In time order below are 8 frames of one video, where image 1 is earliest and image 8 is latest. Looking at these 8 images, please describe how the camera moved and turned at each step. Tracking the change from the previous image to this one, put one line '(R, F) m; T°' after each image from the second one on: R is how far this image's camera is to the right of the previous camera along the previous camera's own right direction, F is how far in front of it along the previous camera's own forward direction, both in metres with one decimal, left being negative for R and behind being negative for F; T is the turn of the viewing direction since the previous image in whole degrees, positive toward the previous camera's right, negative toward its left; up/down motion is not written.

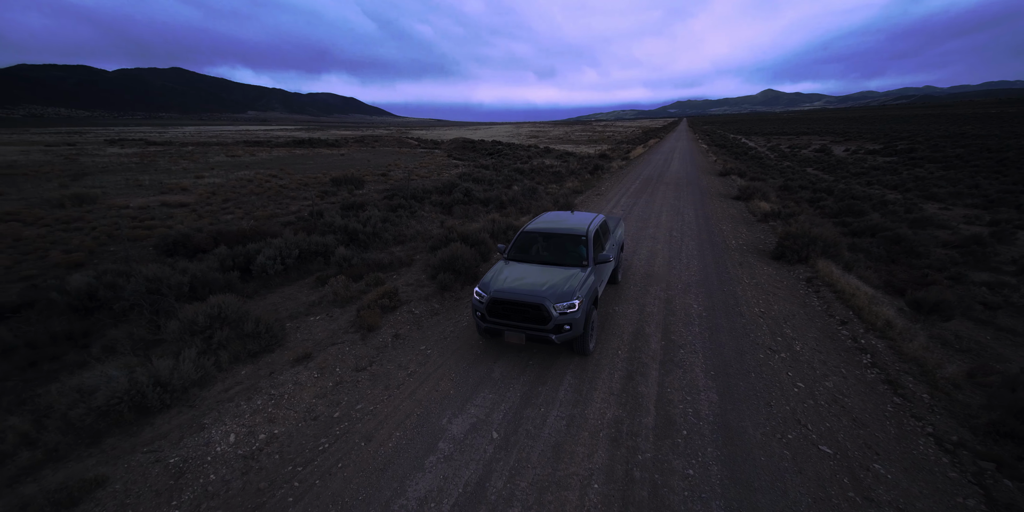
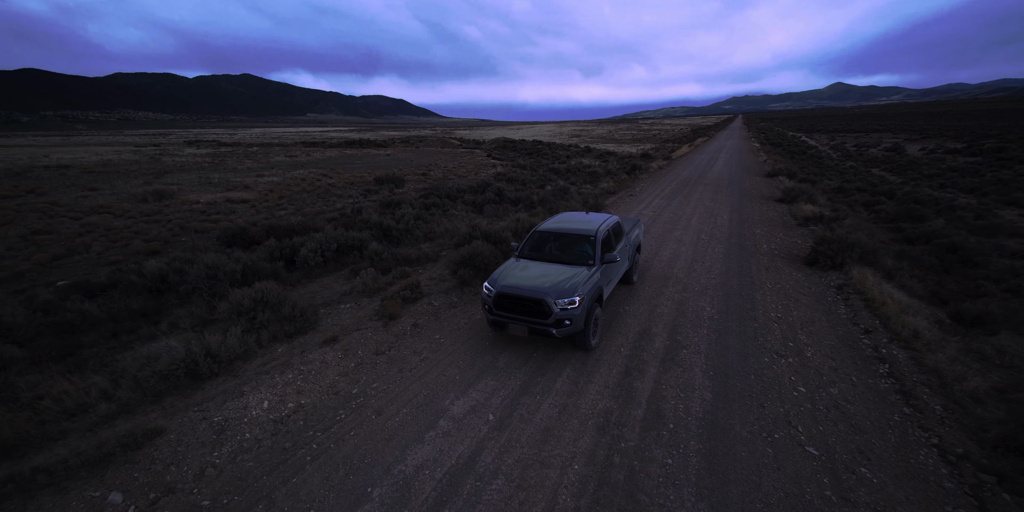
(+0.5, -0.3) m; -6°
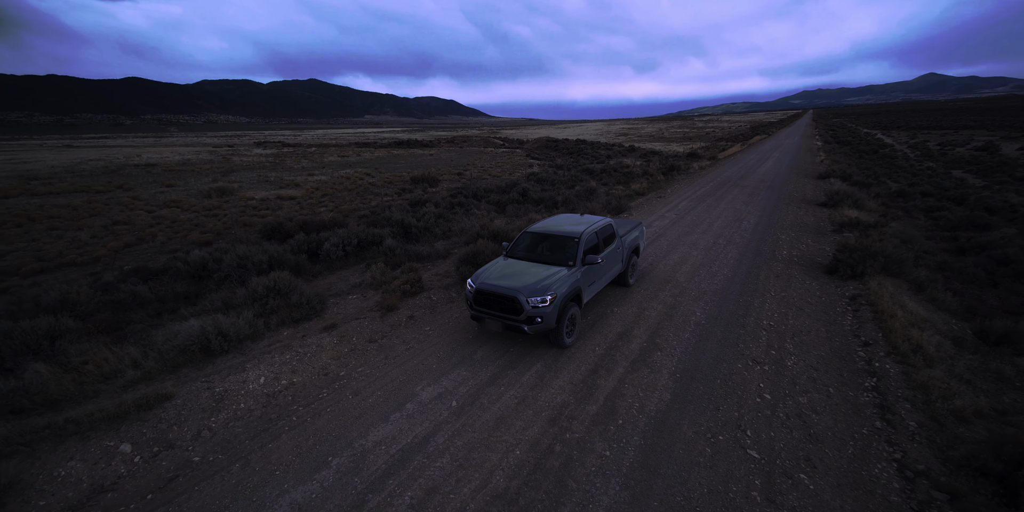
(+1.0, -0.3) m; -6°
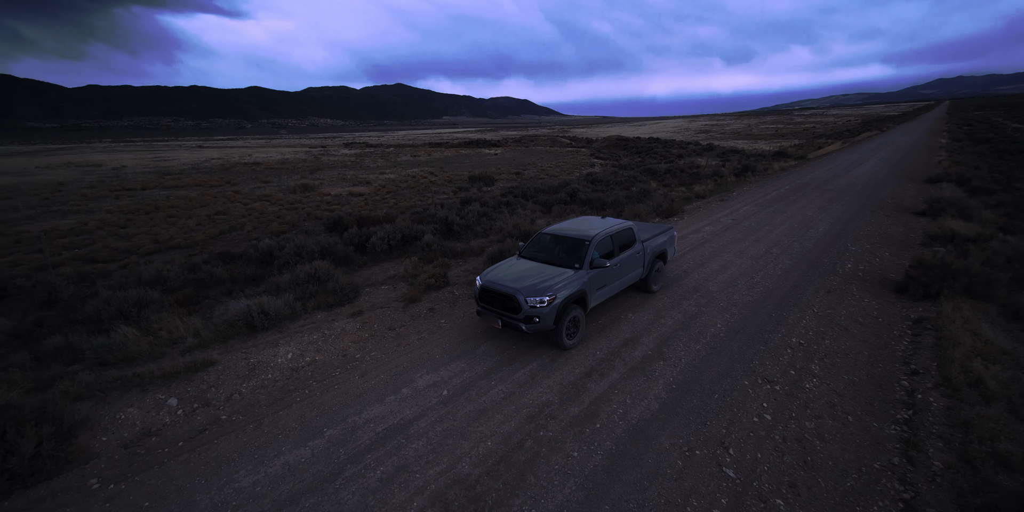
(+0.9, -0.1) m; -9°
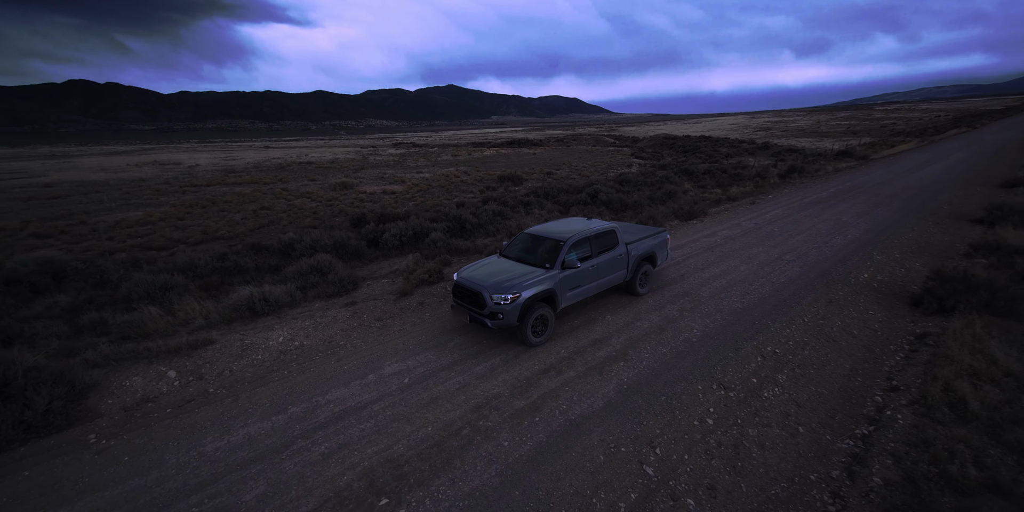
(+1.1, -0.2) m; -6°
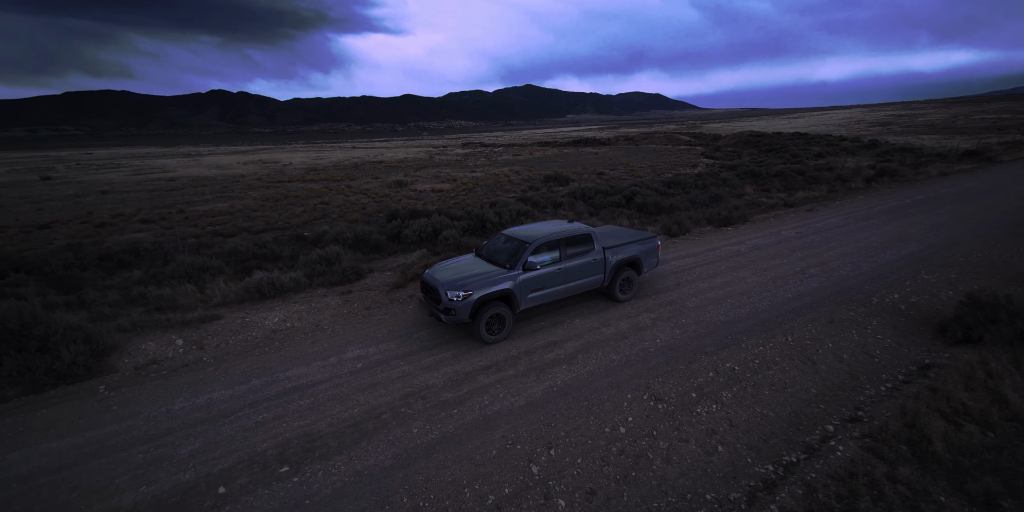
(+1.7, 0.0) m; -9°
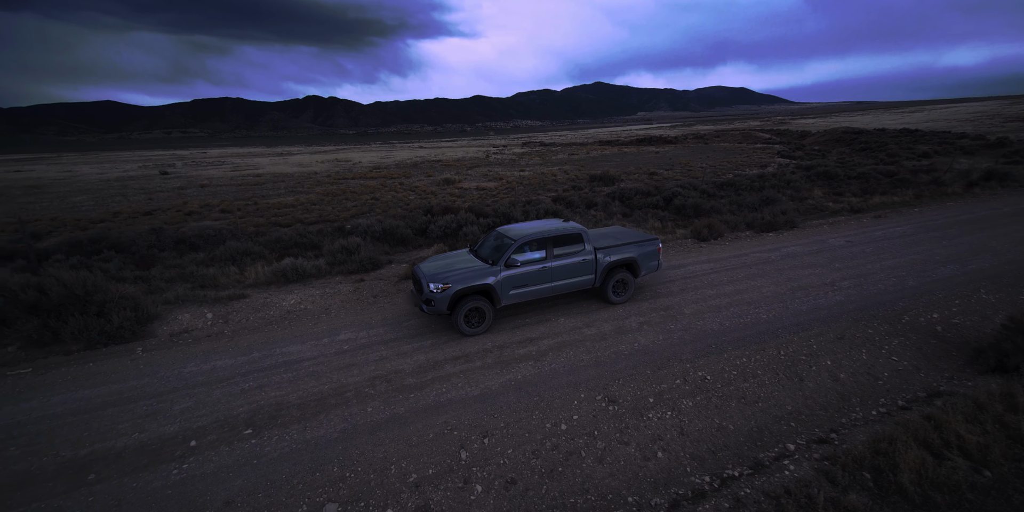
(+1.3, -0.1) m; -8°
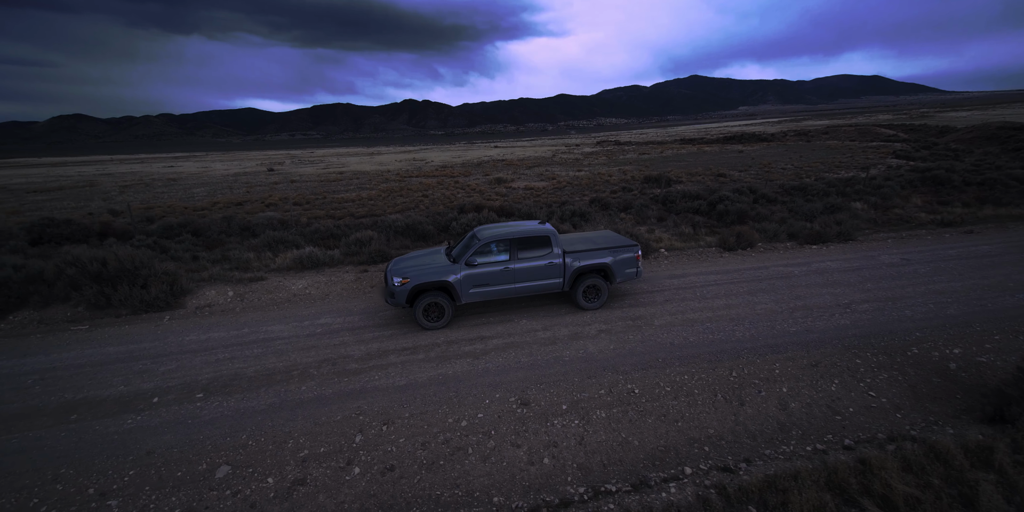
(+1.9, 0.0) m; -10°
